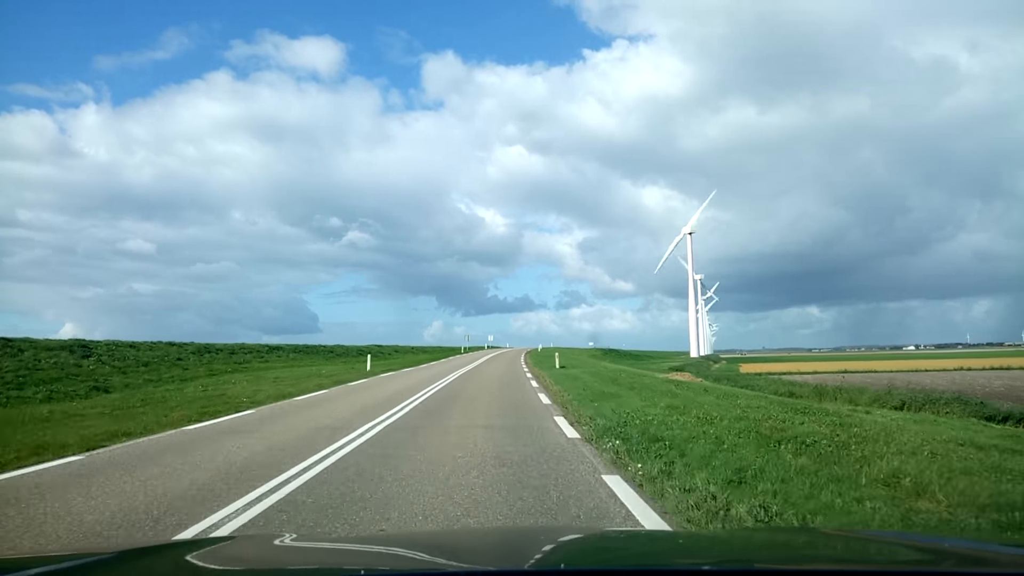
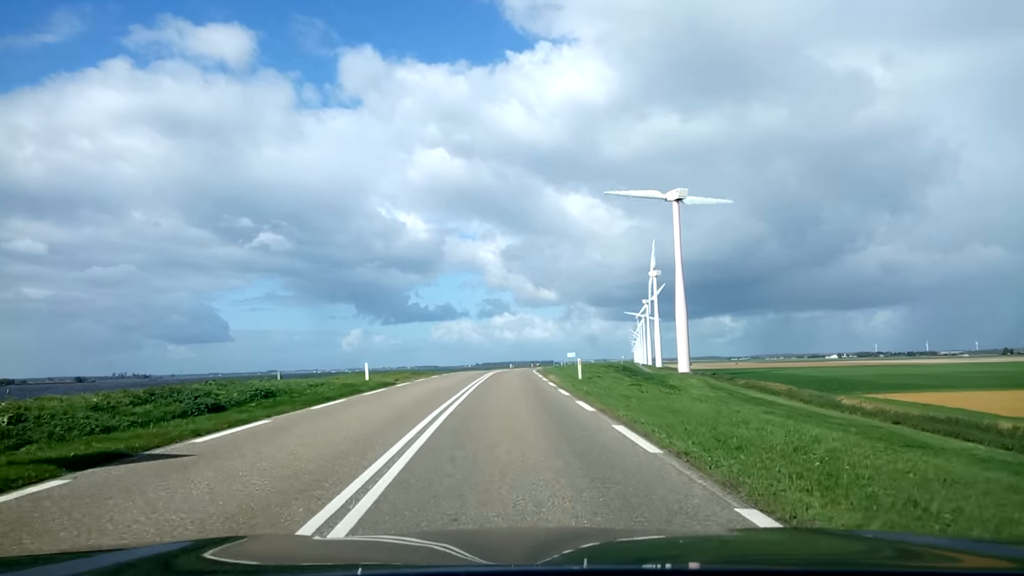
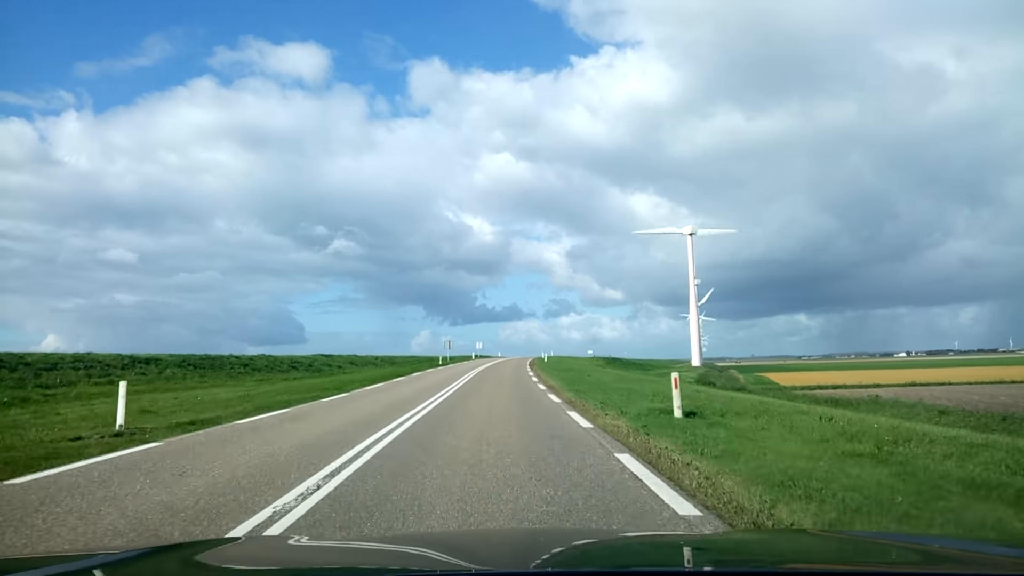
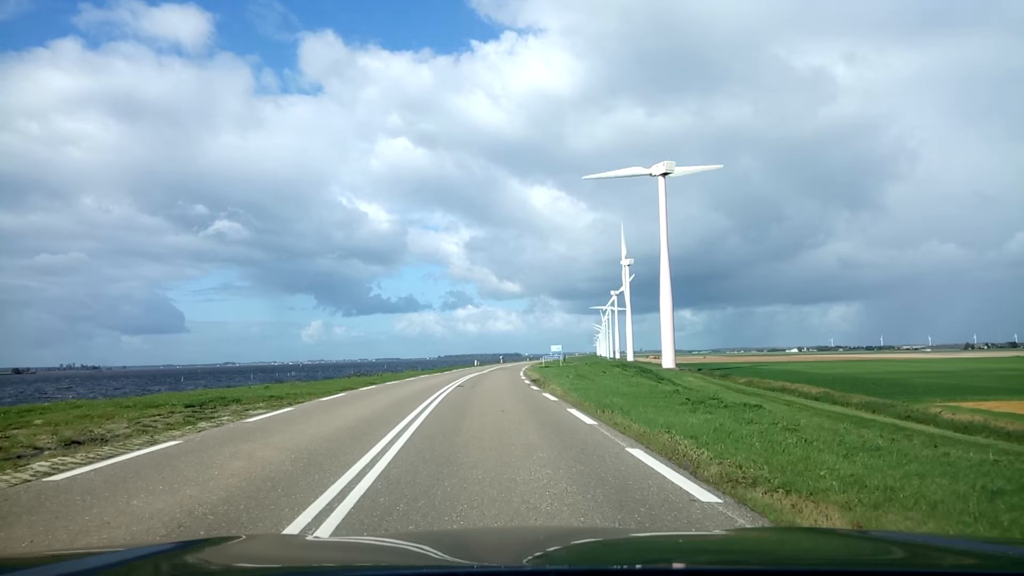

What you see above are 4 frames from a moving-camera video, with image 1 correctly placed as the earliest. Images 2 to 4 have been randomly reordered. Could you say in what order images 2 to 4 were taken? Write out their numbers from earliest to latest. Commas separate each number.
3, 2, 4
